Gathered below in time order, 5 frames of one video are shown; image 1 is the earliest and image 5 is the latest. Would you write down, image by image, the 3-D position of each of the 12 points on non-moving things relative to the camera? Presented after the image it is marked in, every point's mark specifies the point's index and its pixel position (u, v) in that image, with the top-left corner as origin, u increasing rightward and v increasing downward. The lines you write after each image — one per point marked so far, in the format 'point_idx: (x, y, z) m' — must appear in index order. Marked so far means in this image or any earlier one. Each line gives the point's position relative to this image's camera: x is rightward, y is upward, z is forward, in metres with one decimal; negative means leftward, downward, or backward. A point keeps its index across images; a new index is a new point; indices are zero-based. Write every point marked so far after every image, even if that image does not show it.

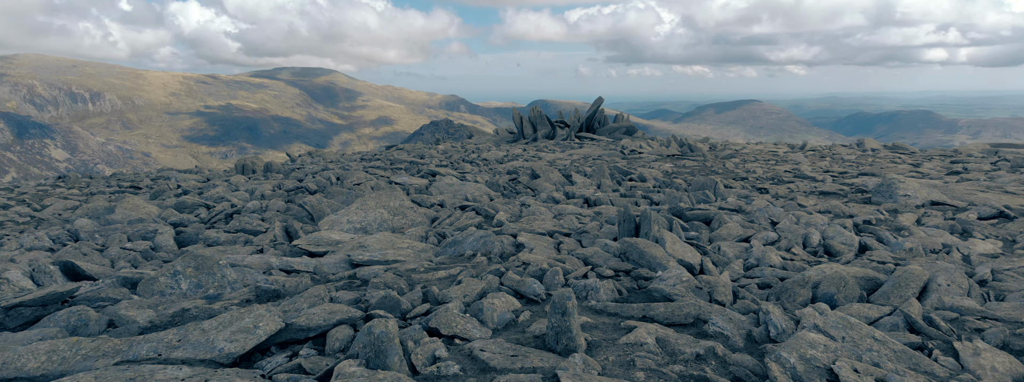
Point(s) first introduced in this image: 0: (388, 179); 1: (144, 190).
0: (-3.2, +0.3, +16.0) m
1: (-8.7, 0.0, +14.6) m
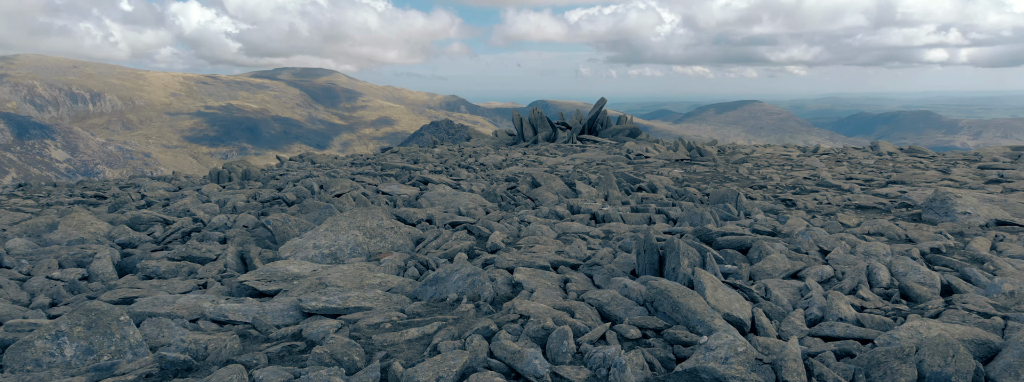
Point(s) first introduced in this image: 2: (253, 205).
0: (-3.2, +0.1, +14.7) m
1: (-8.7, -0.2, +13.3) m
2: (-5.2, -0.3, +12.5) m
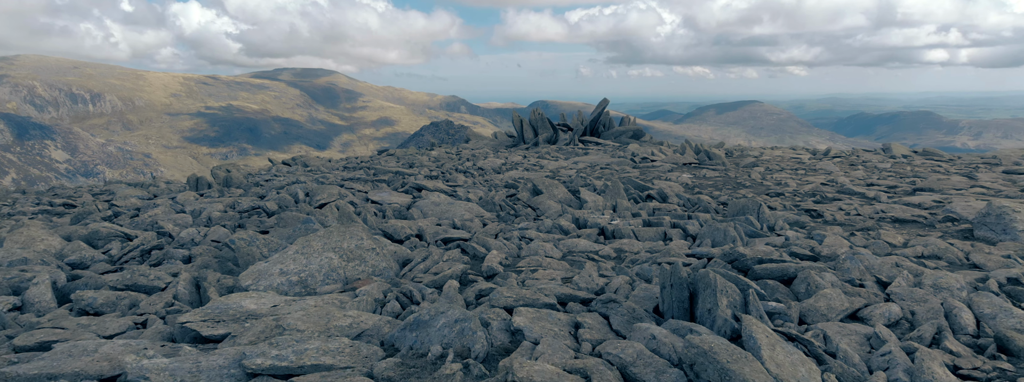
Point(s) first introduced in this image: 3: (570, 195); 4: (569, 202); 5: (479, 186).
0: (-3.2, -0.1, +13.7) m
1: (-8.7, -0.4, +12.2) m
2: (-5.2, -0.5, +11.5) m
3: (+1.3, -0.1, +13.7) m
4: (+1.2, -0.3, +13.3) m
5: (-0.9, +0.1, +16.1) m
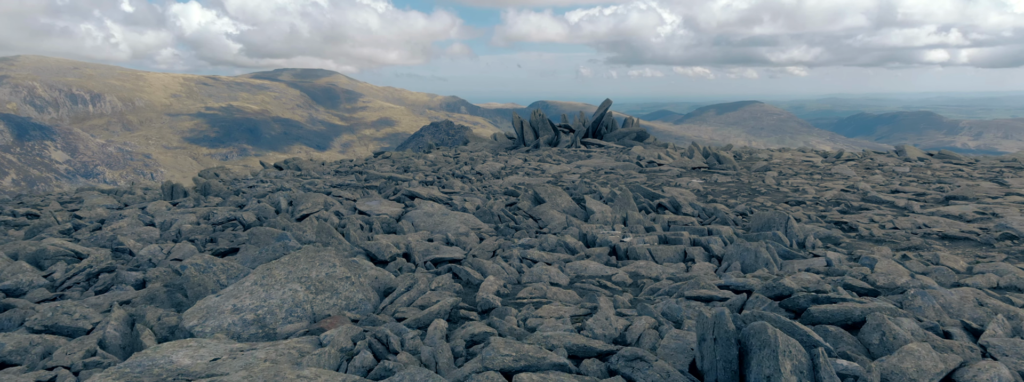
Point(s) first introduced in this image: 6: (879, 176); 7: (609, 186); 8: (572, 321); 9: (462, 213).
0: (-3.2, -0.3, +12.6) m
1: (-8.7, -0.6, +11.2) m
2: (-5.2, -0.6, +10.4) m
3: (+1.3, -0.3, +12.6) m
4: (+1.2, -0.4, +12.3) m
5: (-0.9, -0.1, +15.1) m
6: (+11.3, +0.4, +19.1) m
7: (+2.4, +0.1, +15.4) m
8: (+0.6, -1.2, +5.9) m
9: (-1.0, -0.4, +11.6) m
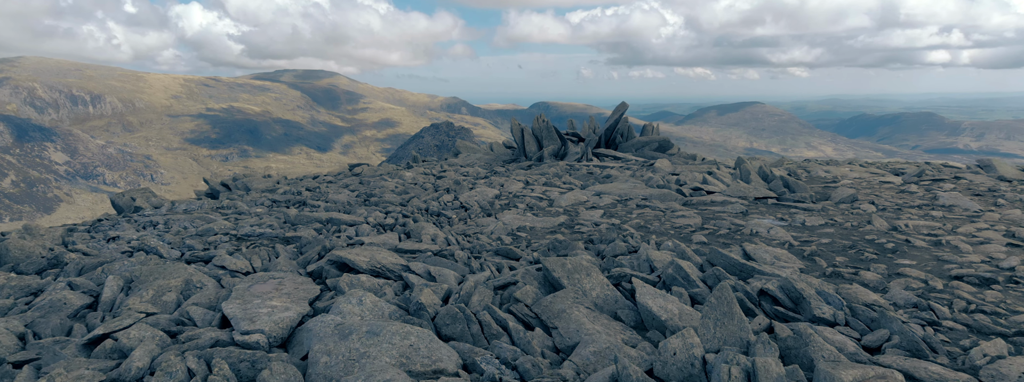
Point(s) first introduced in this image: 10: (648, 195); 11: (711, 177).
0: (-3.3, -1.2, +7.2) m
1: (-8.8, -1.5, +5.8) m
2: (-5.3, -1.5, +5.0) m
3: (+1.2, -1.2, +7.2) m
4: (+1.1, -1.3, +6.8) m
5: (-0.9, -1.0, +9.7) m
6: (+11.2, -0.5, +13.7) m
7: (+2.3, -0.8, +10.0) m
8: (+0.5, -2.1, +0.4) m
9: (-1.0, -1.3, +6.2) m
10: (+3.3, -0.1, +15.1) m
11: (+5.2, +0.3, +16.8) m
